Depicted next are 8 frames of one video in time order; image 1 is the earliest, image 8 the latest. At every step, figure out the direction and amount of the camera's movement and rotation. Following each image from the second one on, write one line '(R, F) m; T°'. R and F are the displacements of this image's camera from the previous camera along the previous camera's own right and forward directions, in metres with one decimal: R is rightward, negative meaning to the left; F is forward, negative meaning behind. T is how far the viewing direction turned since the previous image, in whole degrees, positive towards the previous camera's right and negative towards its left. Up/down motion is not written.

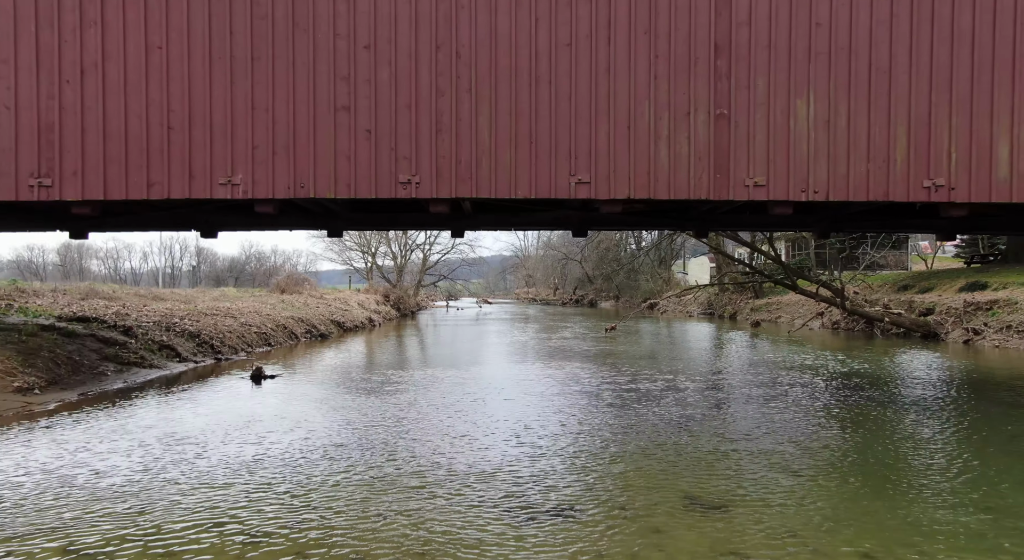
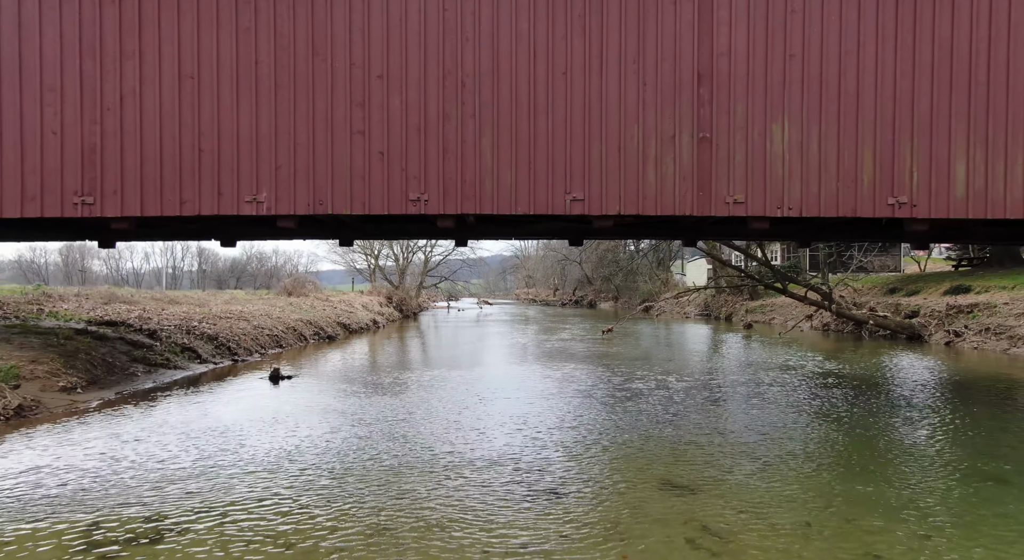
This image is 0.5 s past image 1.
(0.0, -0.7) m; 0°
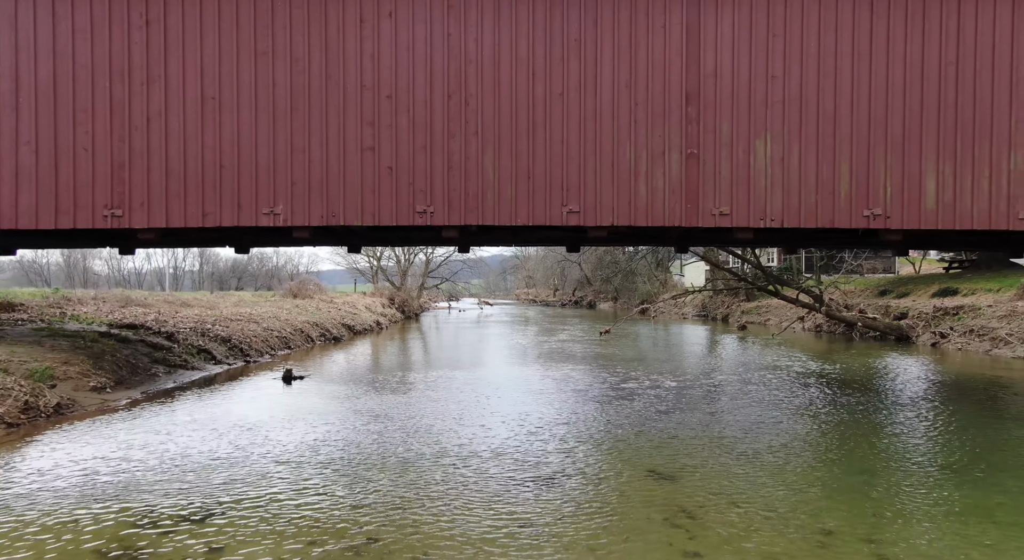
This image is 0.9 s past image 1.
(0.0, -0.6) m; 0°
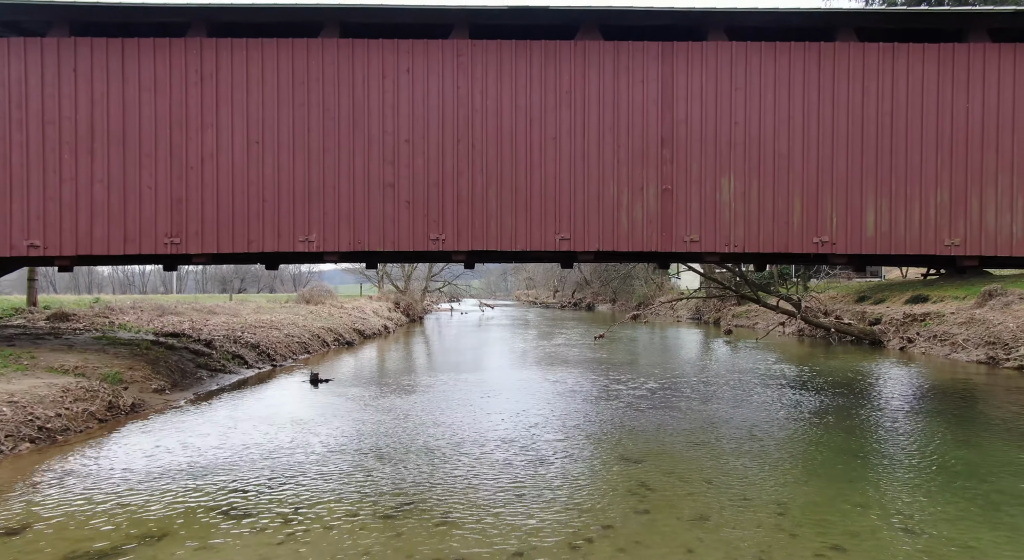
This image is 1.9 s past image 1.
(0.0, -1.4) m; 0°
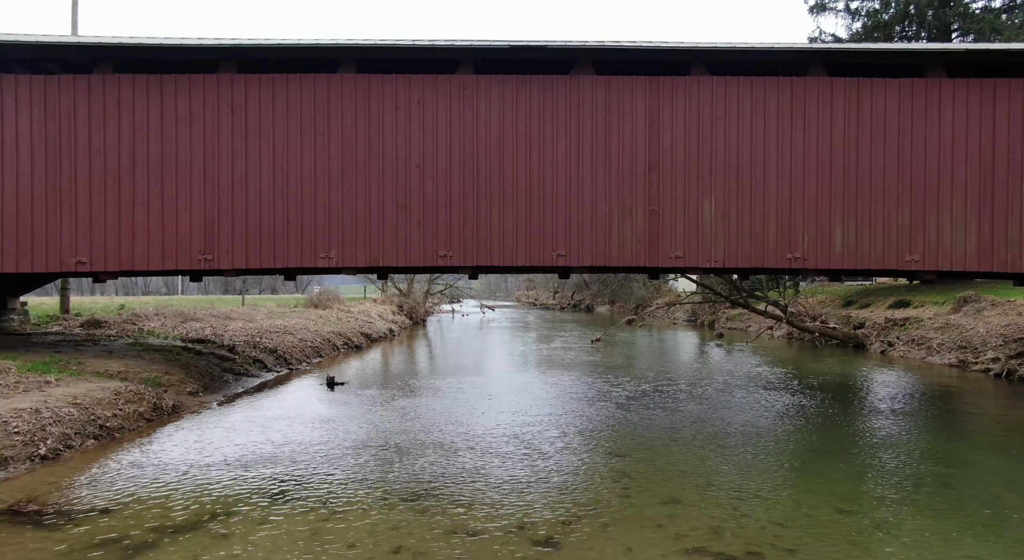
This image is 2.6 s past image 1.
(0.0, -1.0) m; 0°
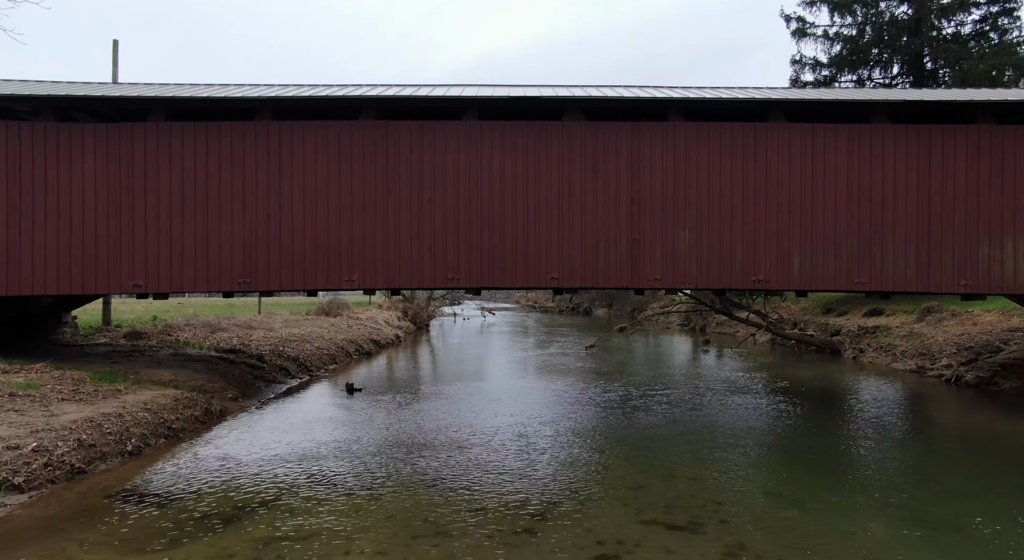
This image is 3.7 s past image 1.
(0.0, -1.6) m; 0°
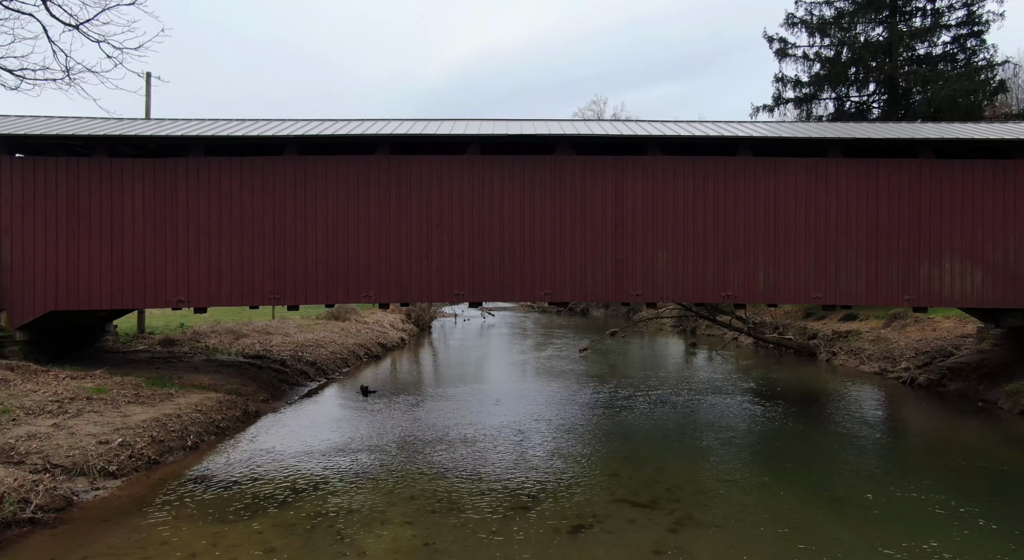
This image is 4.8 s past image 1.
(0.0, -1.7) m; 0°
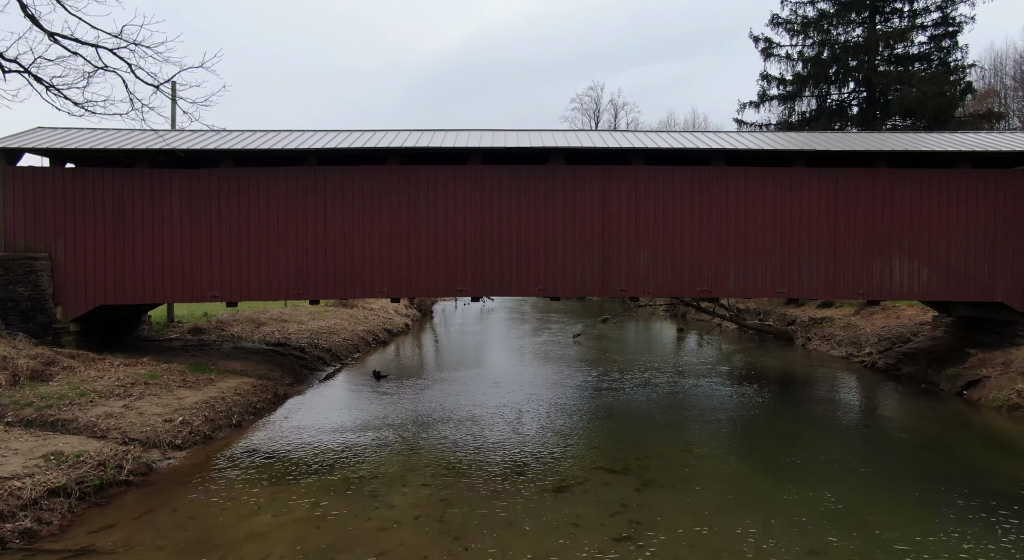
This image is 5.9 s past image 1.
(0.0, -1.7) m; 0°
